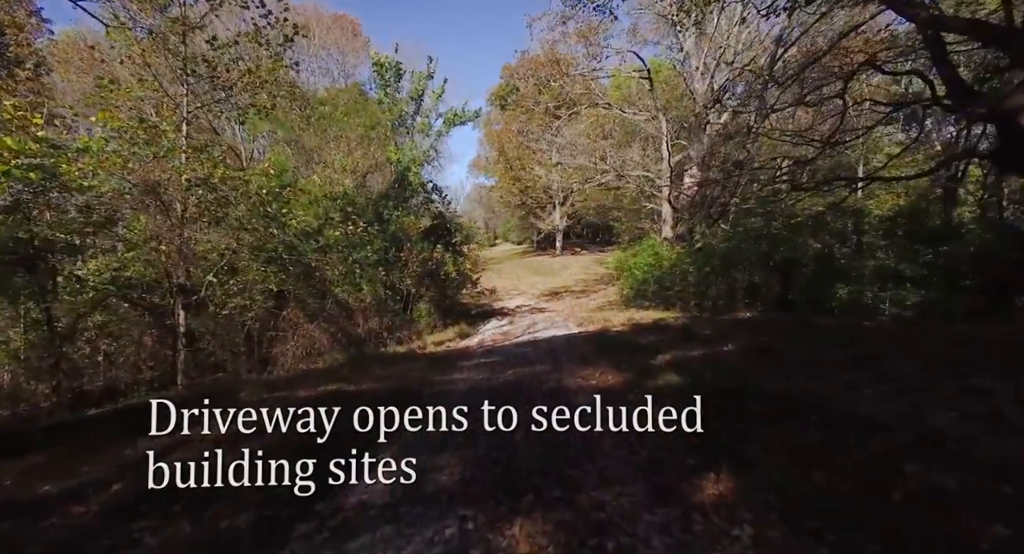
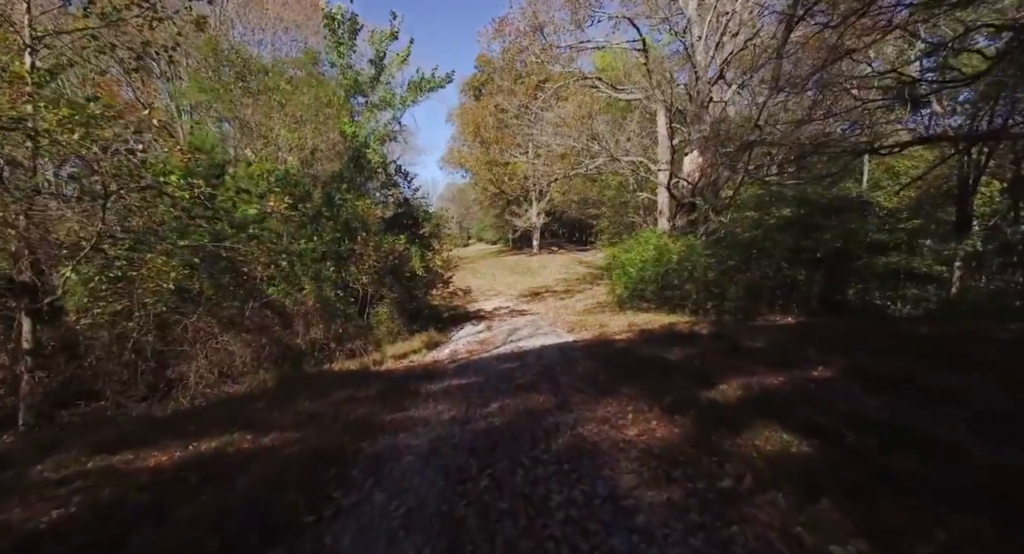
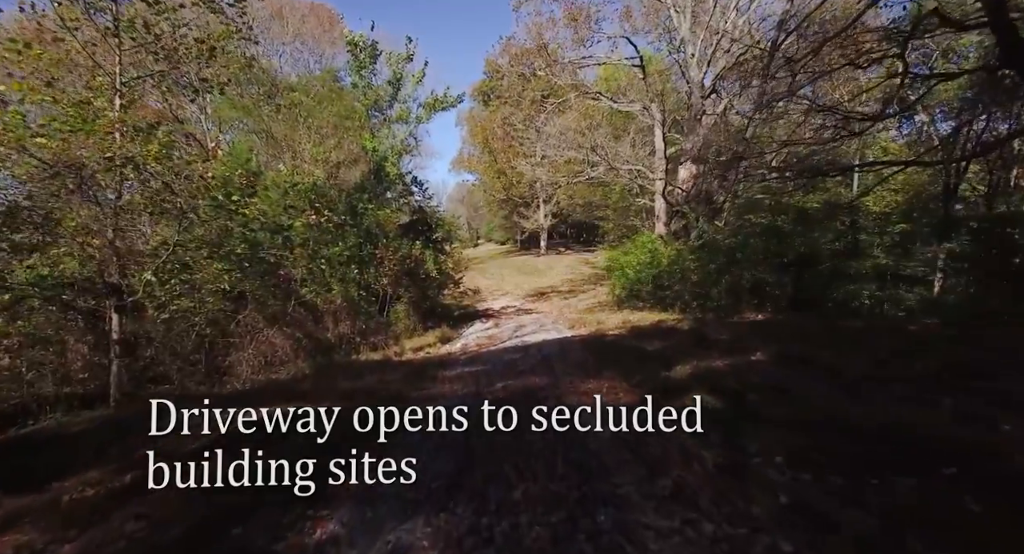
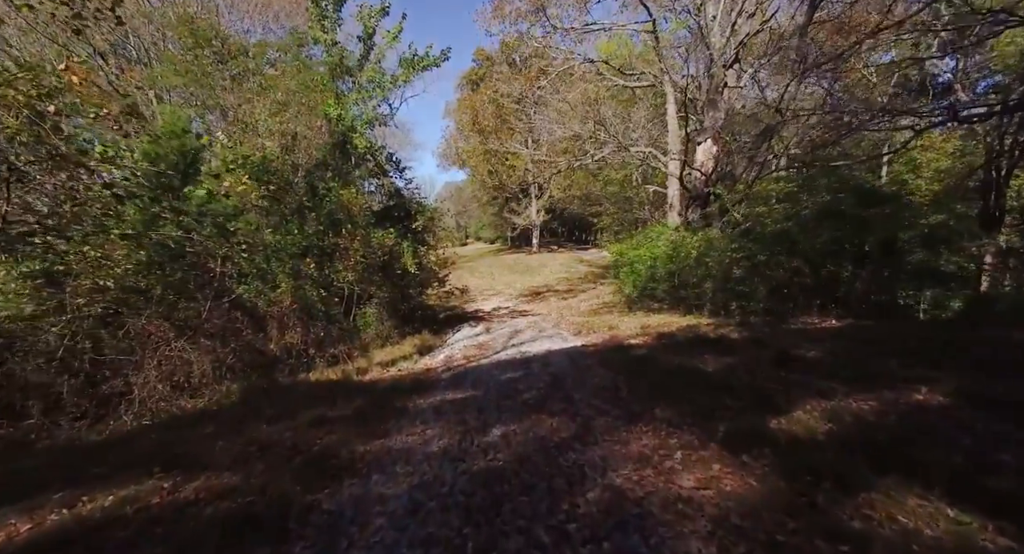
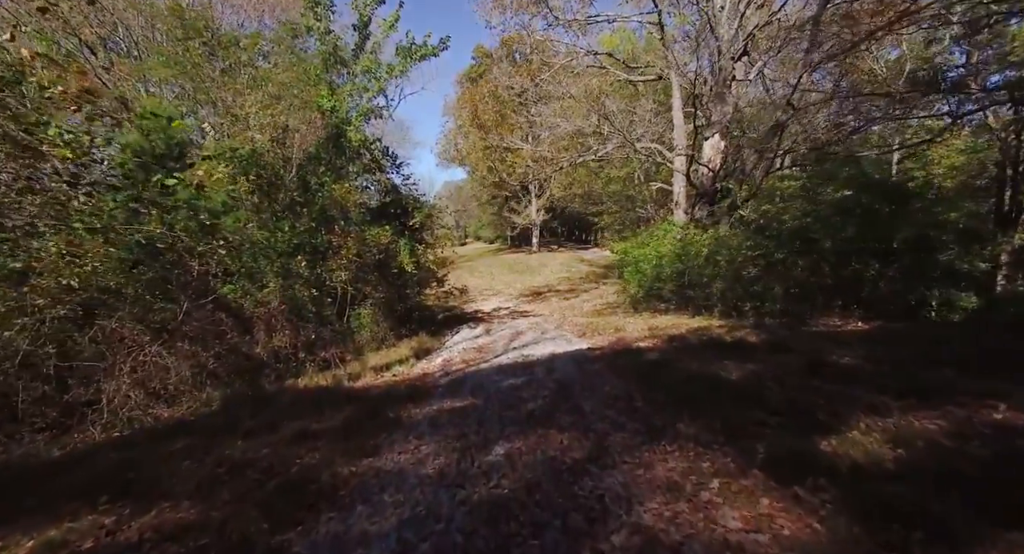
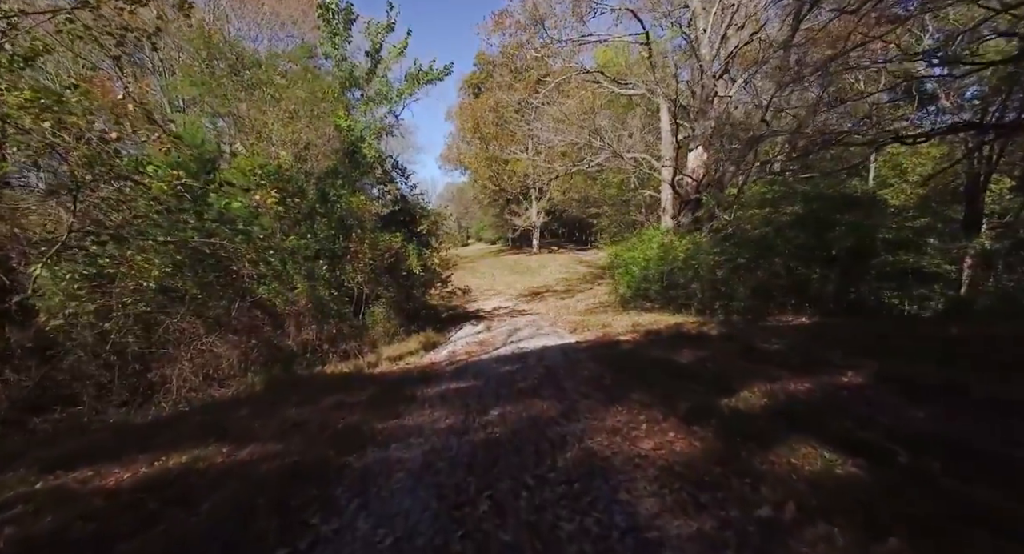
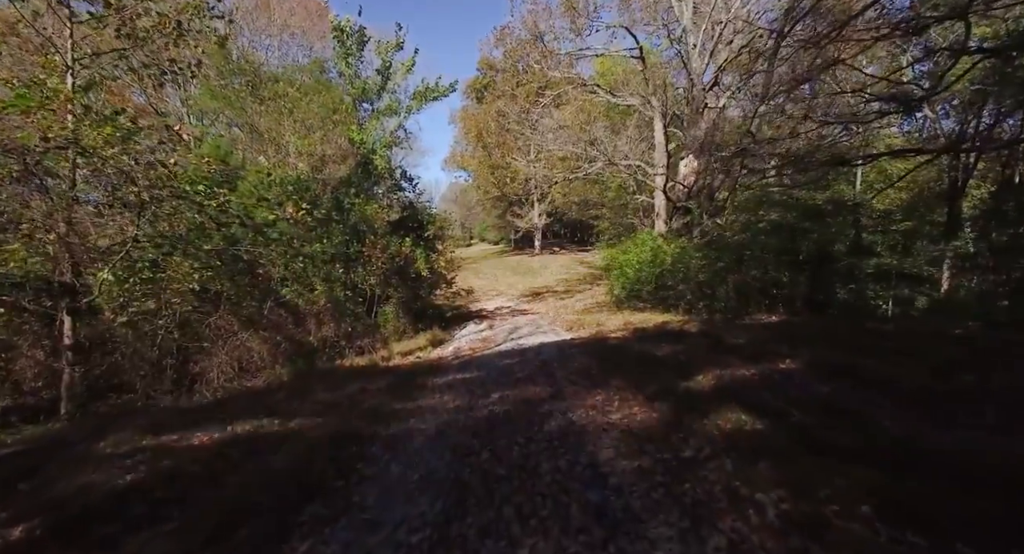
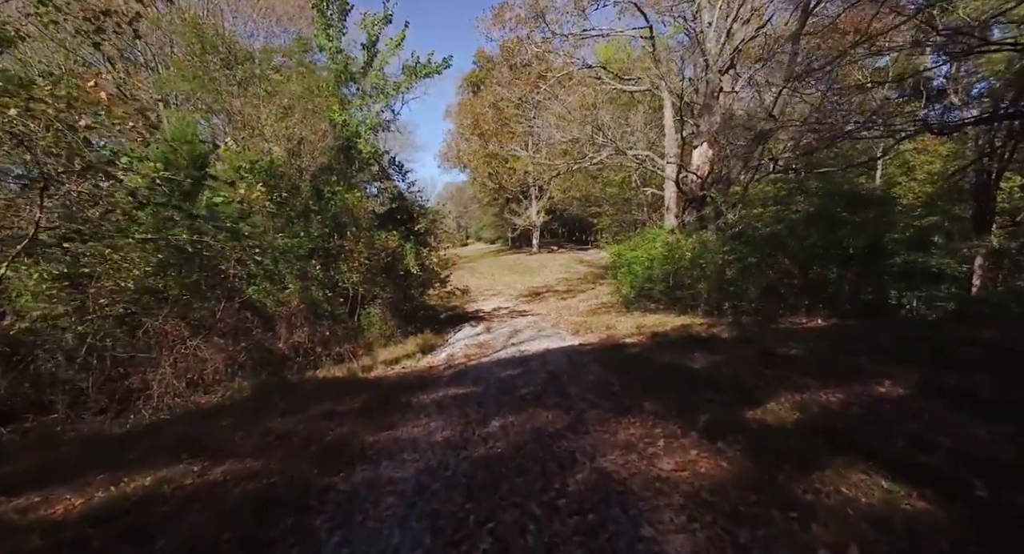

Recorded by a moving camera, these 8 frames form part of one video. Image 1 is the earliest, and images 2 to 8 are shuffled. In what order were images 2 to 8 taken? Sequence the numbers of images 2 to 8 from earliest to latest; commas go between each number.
3, 7, 2, 6, 8, 4, 5
